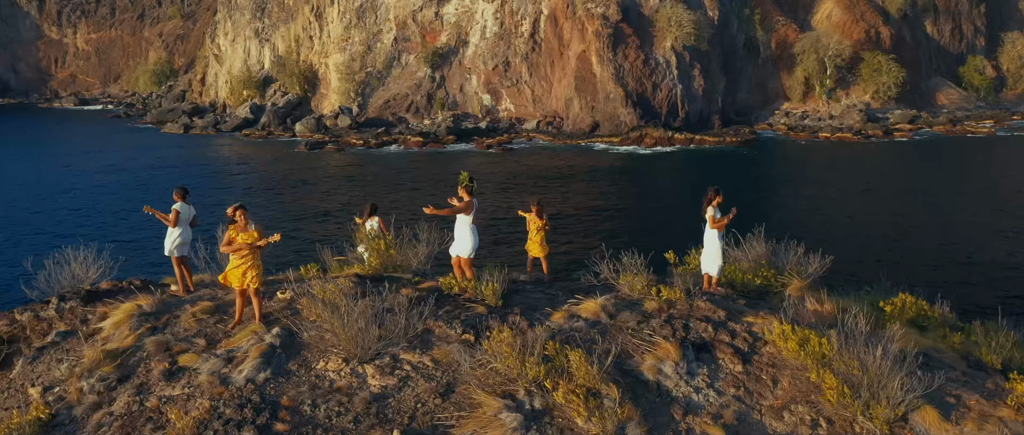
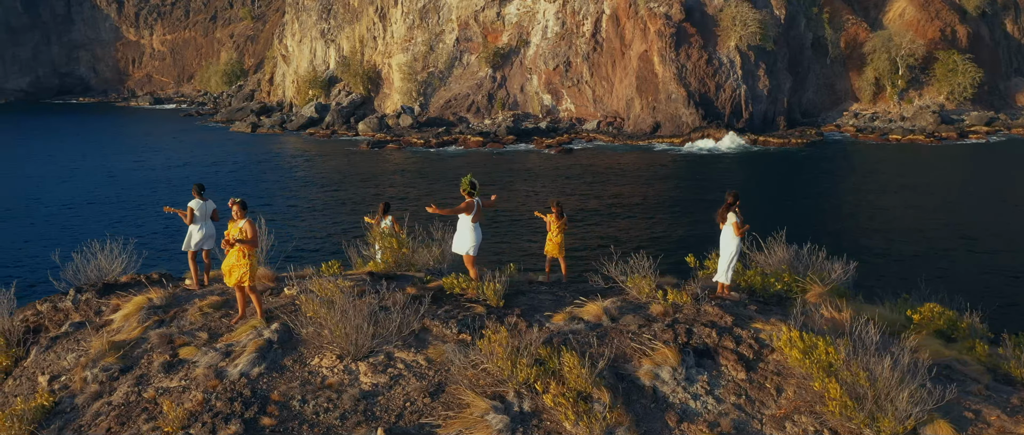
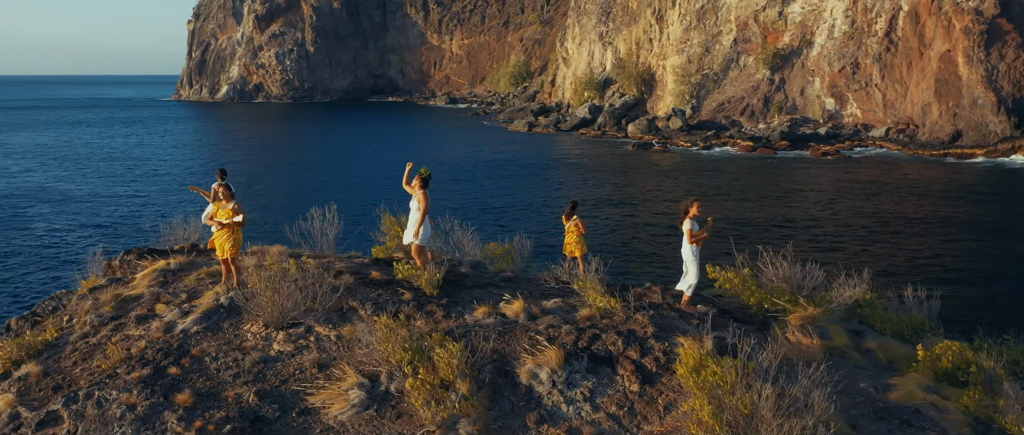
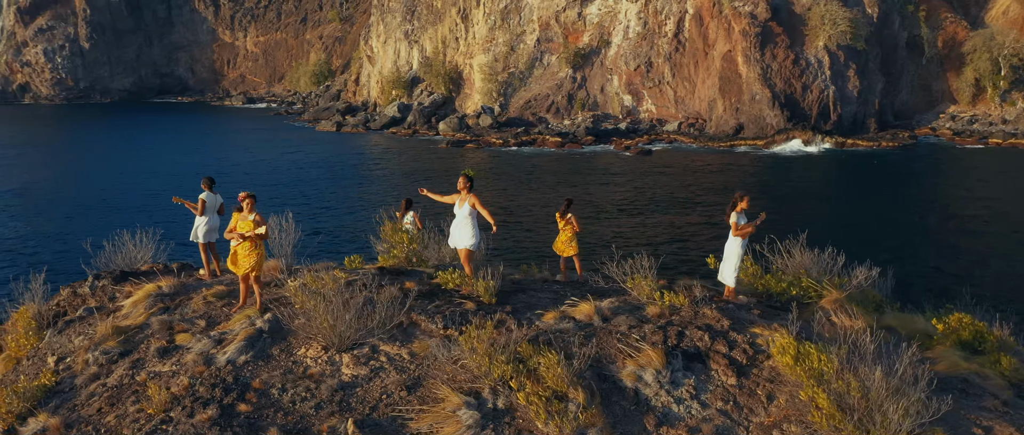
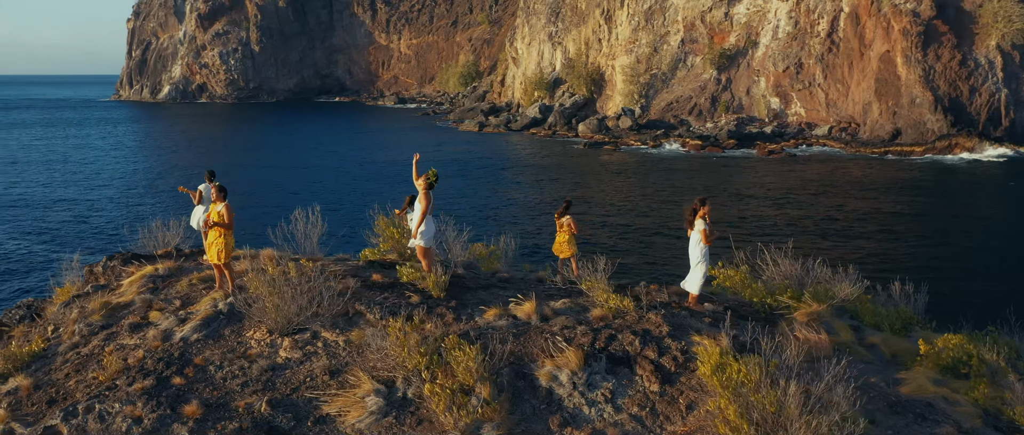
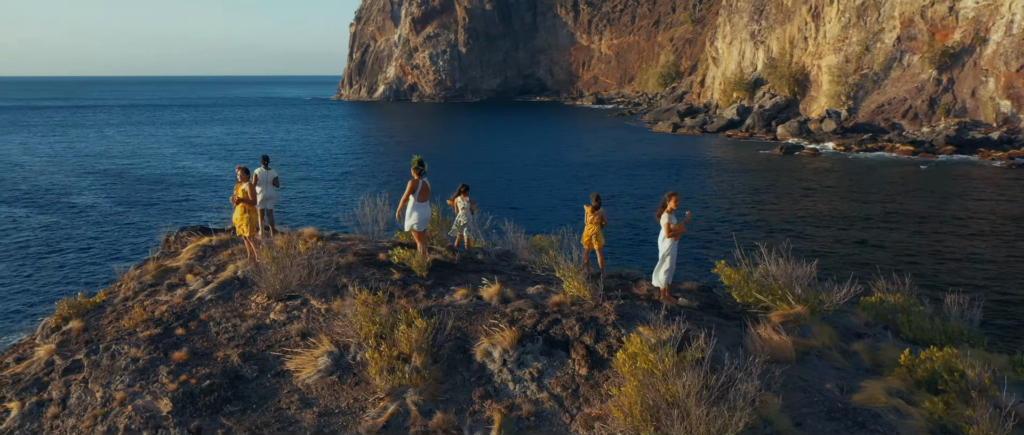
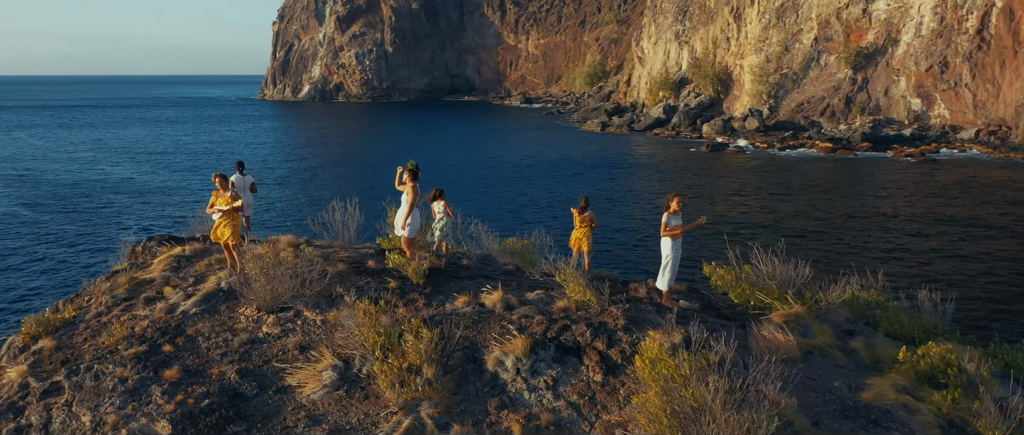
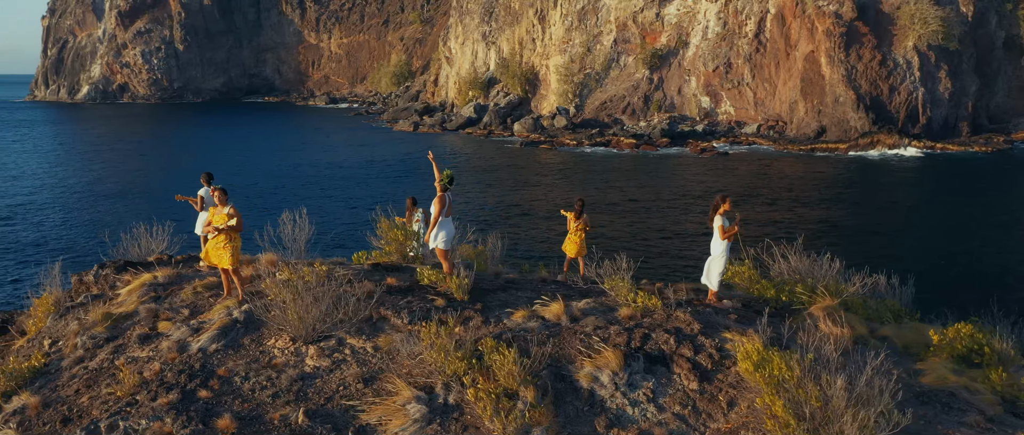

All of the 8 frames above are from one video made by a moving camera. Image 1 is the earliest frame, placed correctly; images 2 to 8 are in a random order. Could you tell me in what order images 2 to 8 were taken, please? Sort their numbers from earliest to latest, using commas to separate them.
2, 4, 8, 5, 3, 7, 6
